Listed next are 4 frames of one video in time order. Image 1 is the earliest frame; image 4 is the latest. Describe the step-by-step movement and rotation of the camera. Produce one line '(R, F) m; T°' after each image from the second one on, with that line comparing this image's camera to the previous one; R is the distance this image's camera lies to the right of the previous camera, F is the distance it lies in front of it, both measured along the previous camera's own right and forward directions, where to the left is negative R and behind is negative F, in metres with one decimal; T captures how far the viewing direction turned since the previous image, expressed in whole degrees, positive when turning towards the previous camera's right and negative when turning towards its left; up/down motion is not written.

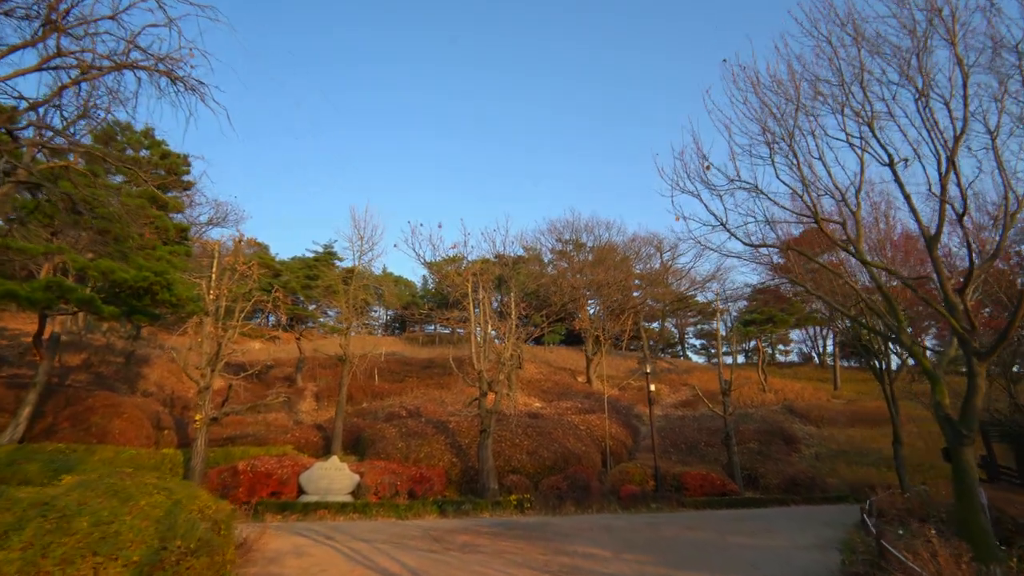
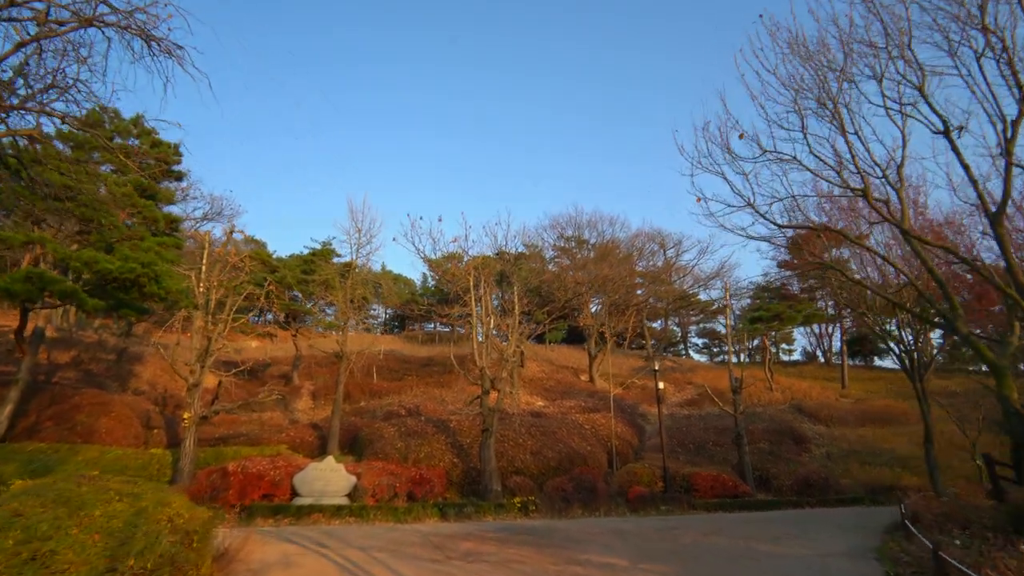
(-0.1, +0.8) m; 0°
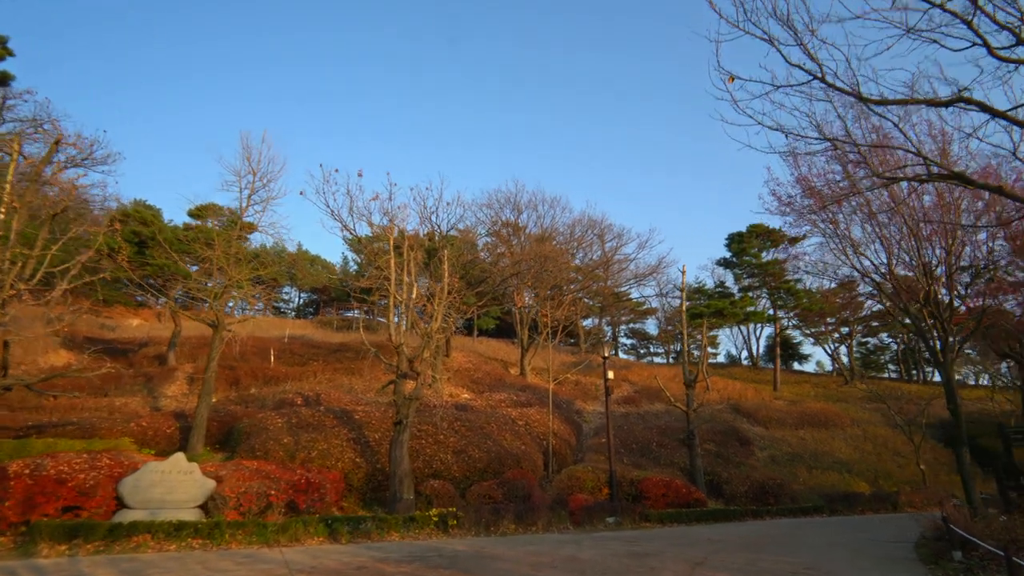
(+0.1, +3.8) m; +6°
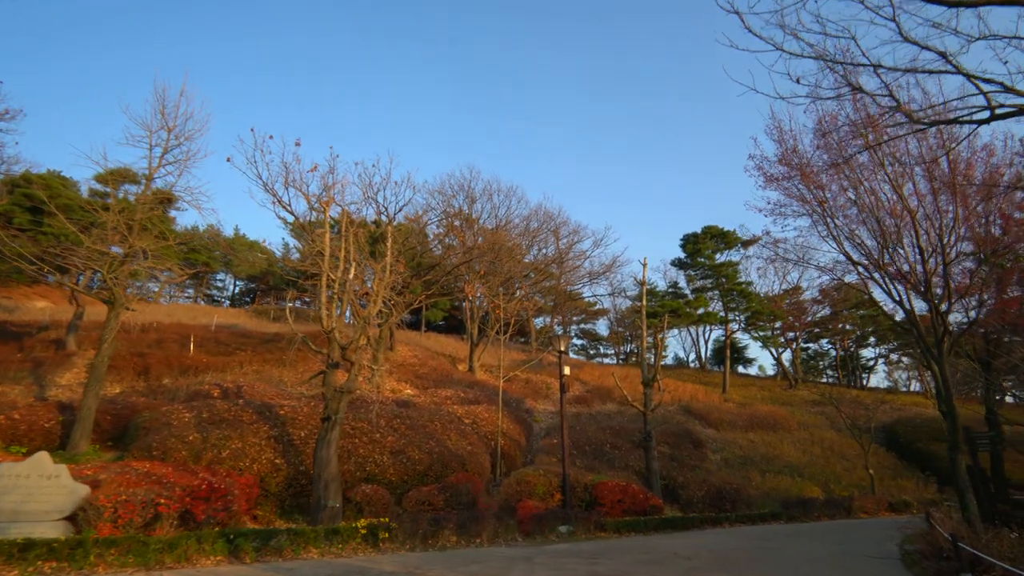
(+0.1, +1.8) m; +4°
